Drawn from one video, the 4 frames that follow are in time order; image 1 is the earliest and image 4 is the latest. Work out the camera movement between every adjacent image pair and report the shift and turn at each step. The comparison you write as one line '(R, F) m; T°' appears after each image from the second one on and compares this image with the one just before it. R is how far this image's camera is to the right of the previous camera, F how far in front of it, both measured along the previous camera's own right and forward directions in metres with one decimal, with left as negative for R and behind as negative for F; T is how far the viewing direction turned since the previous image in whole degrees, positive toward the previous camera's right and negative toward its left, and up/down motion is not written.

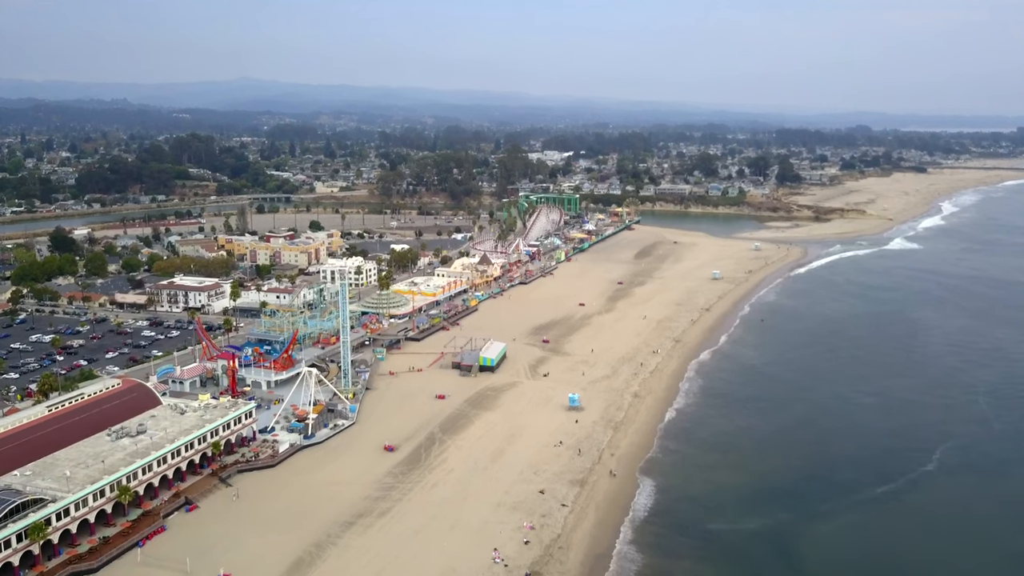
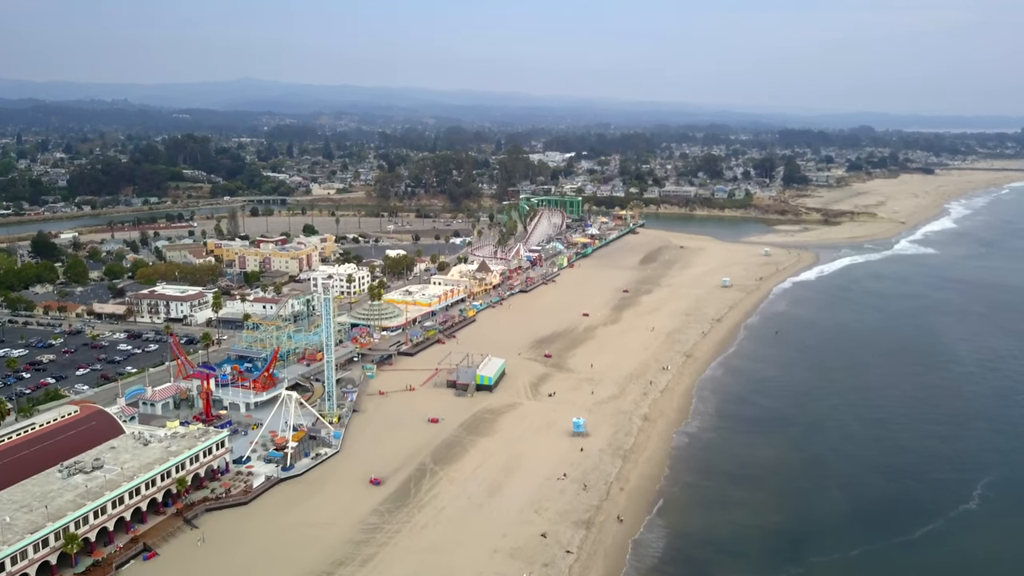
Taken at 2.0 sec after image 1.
(+0.1, +2.2) m; 0°
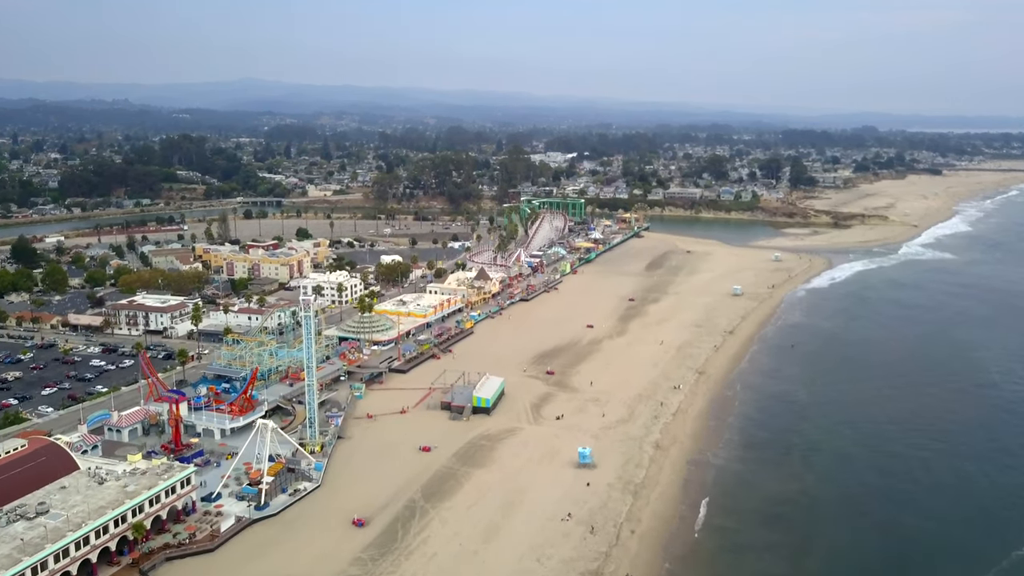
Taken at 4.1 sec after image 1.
(+0.1, +2.2) m; 0°
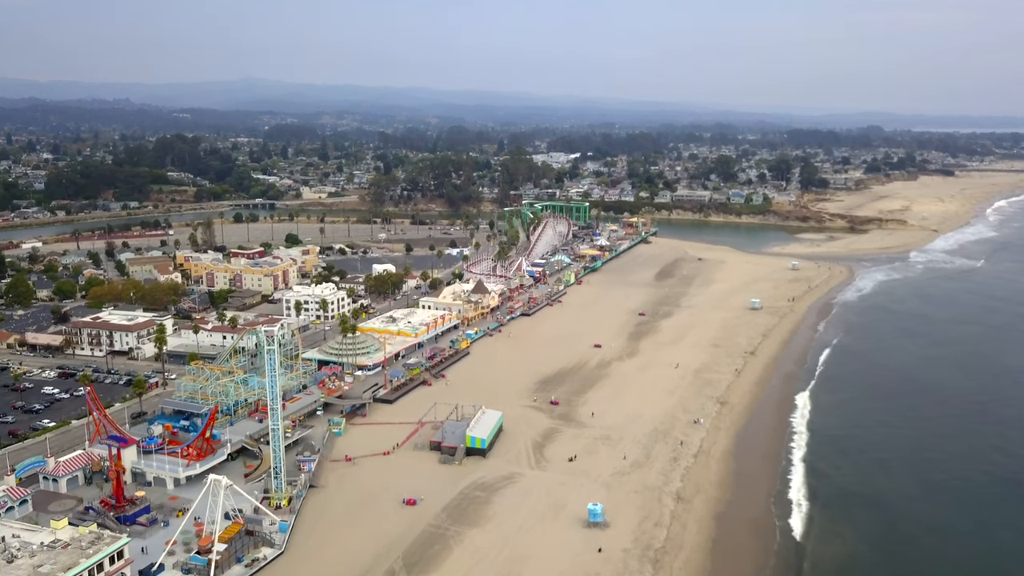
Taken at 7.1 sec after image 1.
(+0.1, +3.2) m; 0°
